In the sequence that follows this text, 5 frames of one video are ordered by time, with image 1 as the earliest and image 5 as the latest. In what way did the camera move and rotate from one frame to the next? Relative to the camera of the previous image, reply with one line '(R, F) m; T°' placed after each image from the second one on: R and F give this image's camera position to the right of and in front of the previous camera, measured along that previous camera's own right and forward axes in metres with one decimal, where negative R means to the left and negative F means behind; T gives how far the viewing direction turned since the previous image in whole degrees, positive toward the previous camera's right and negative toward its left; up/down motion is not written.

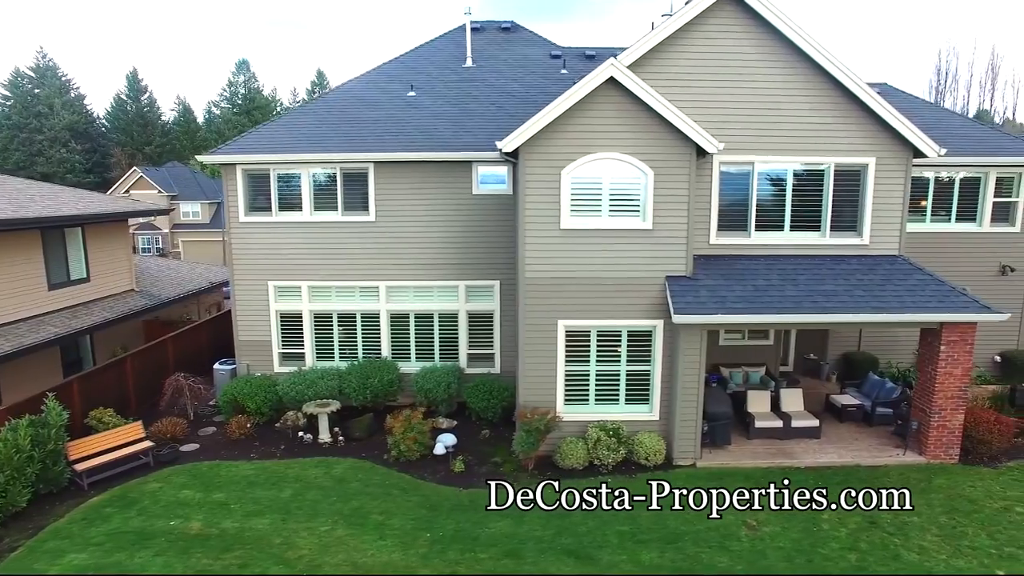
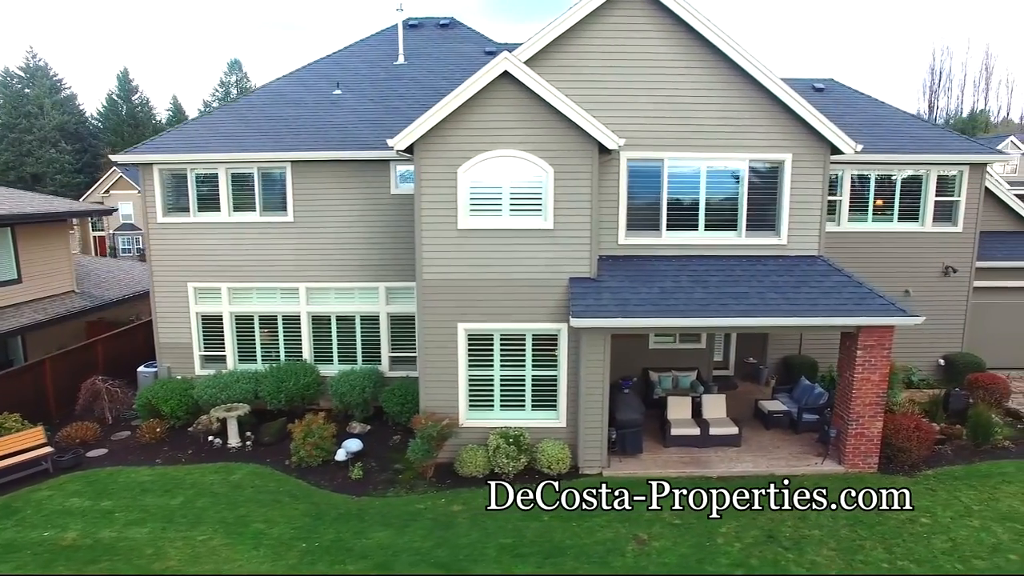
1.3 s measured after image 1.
(+2.0, +0.4) m; -1°
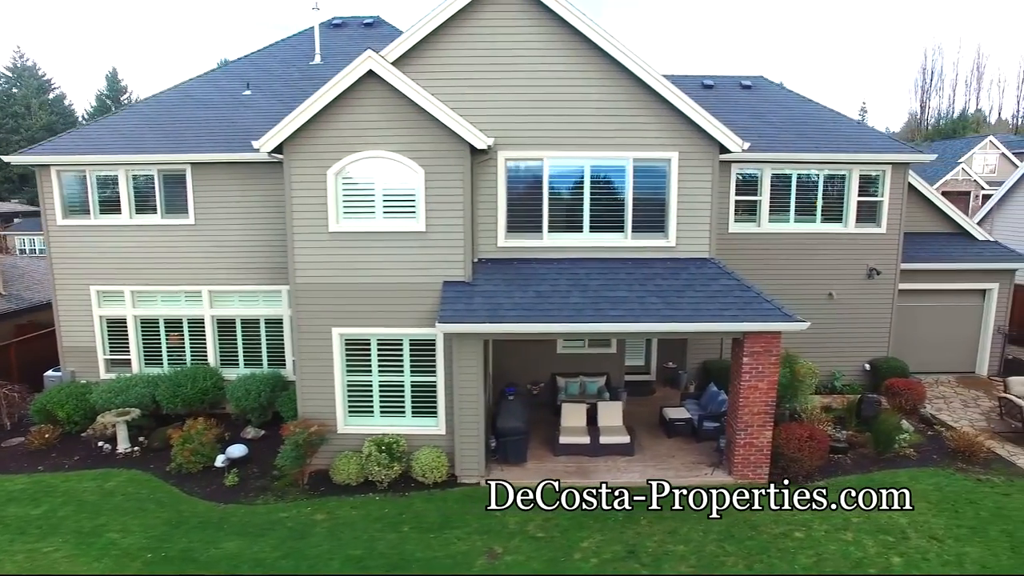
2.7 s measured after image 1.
(+2.4, +0.3) m; -1°
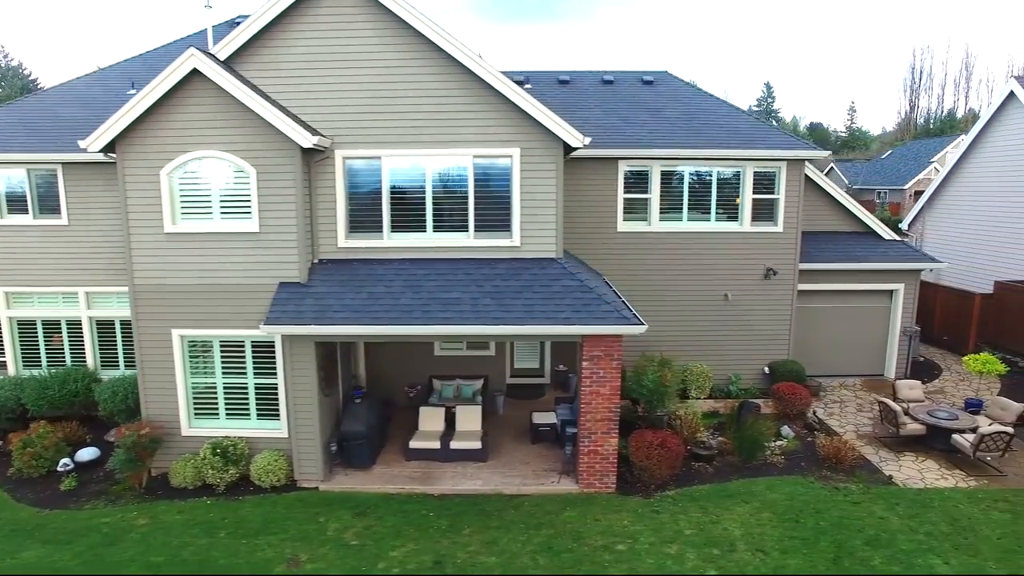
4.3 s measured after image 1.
(+3.0, +0.3) m; -1°
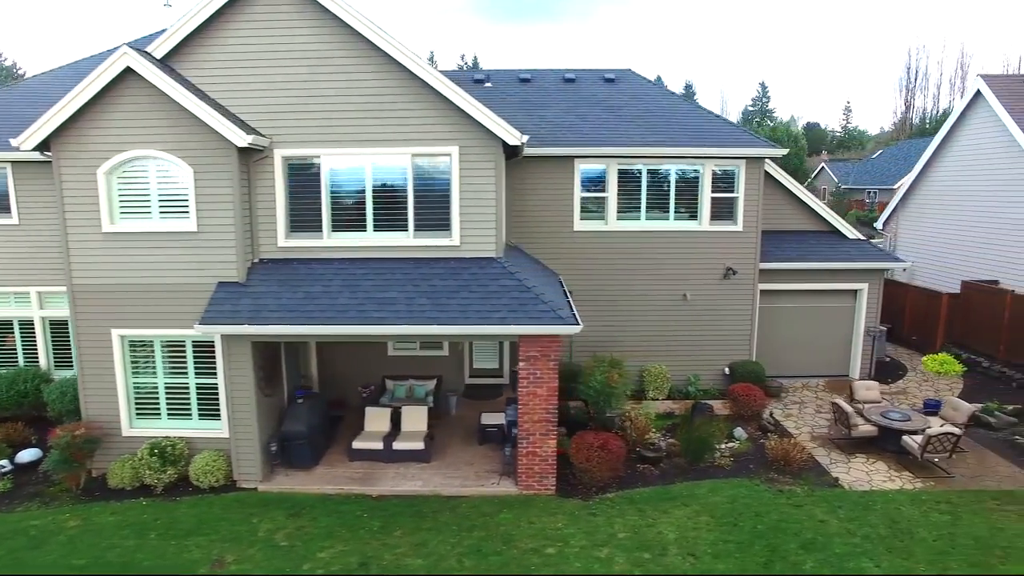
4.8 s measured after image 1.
(+1.1, +0.1) m; 0°
